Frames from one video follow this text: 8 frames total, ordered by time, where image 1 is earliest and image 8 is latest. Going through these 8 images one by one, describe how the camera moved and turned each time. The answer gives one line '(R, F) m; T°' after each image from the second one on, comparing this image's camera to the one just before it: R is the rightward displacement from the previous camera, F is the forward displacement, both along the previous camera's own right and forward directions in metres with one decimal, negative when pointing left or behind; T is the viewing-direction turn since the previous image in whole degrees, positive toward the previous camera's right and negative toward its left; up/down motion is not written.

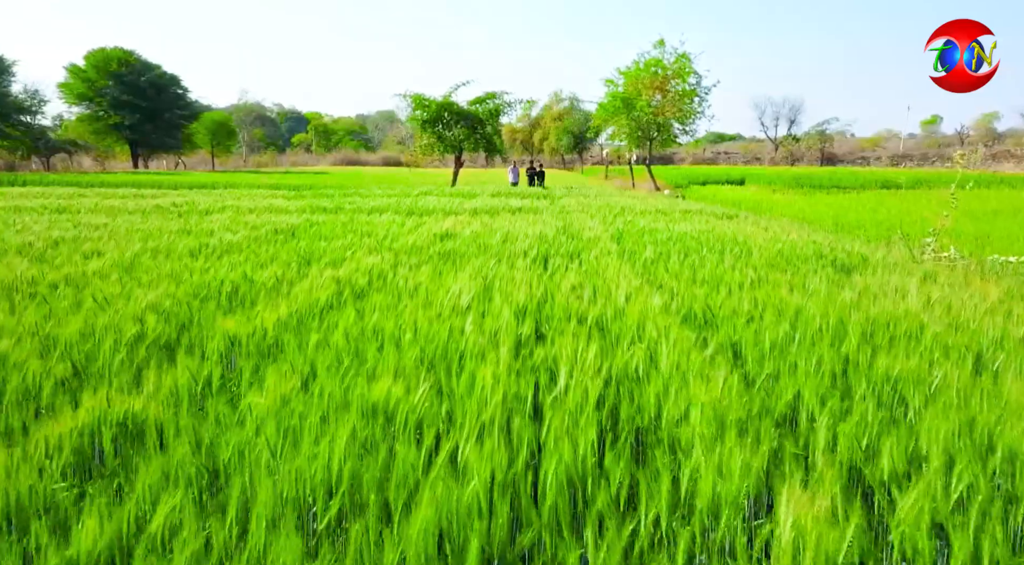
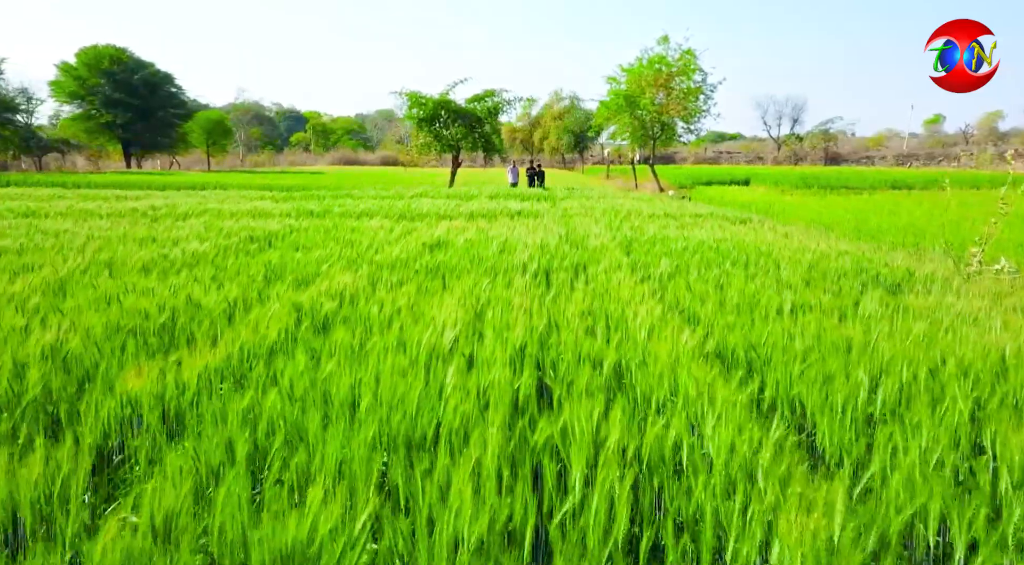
(0.0, +0.6) m; 0°
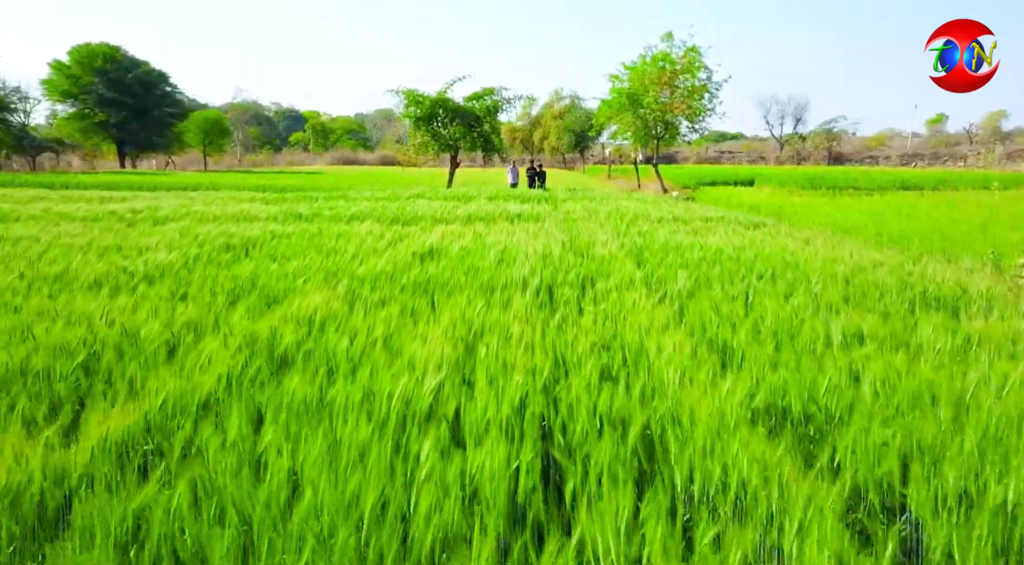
(0.0, +0.5) m; 0°
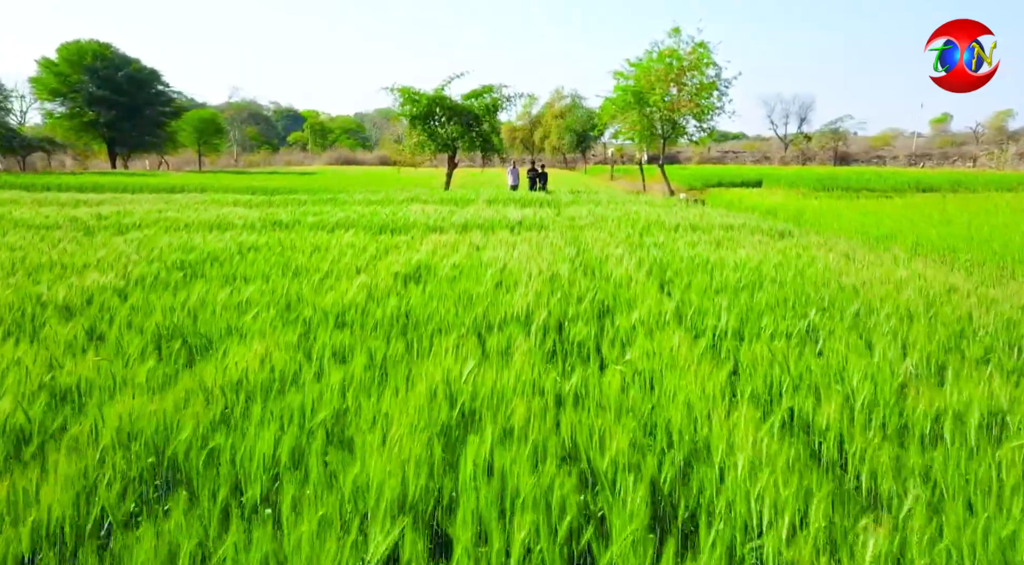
(0.0, +0.8) m; 0°
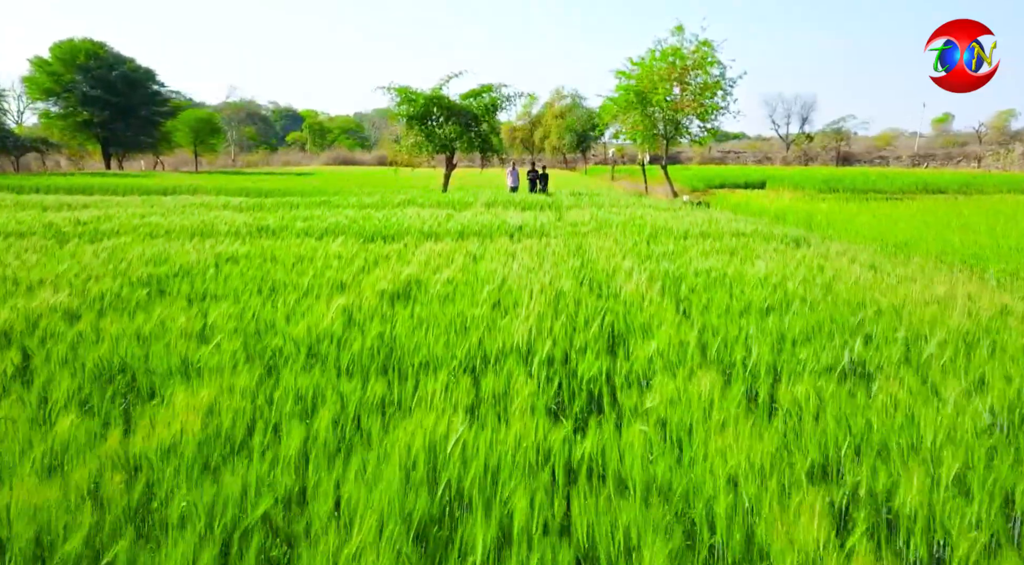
(0.0, +0.4) m; 0°
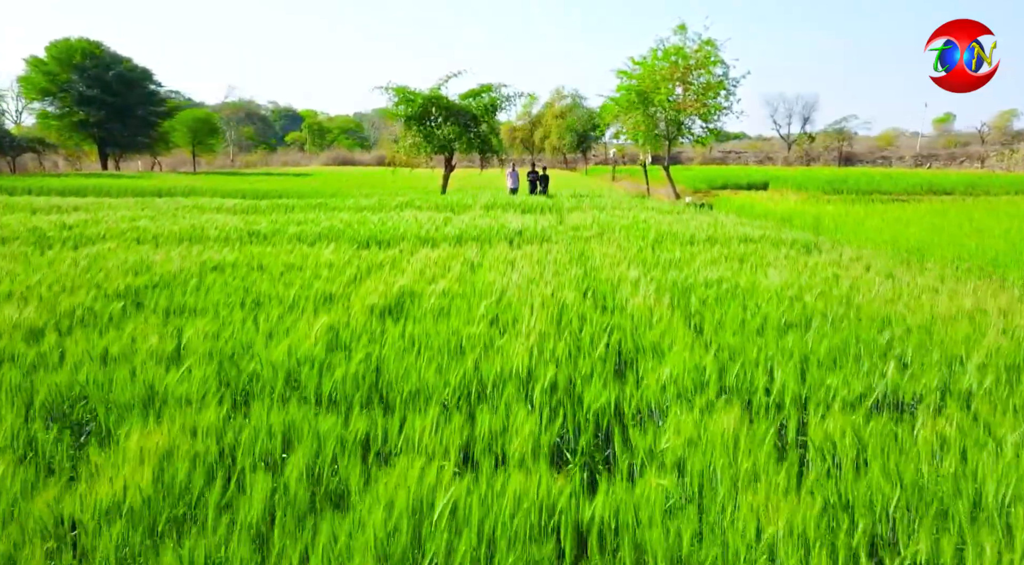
(0.0, +0.3) m; 0°
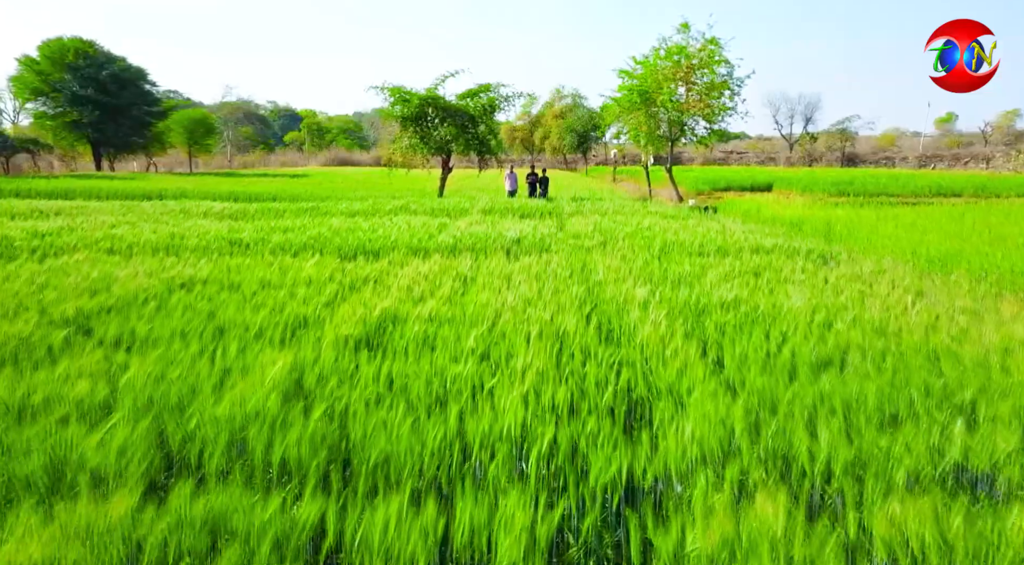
(0.0, +0.4) m; 0°
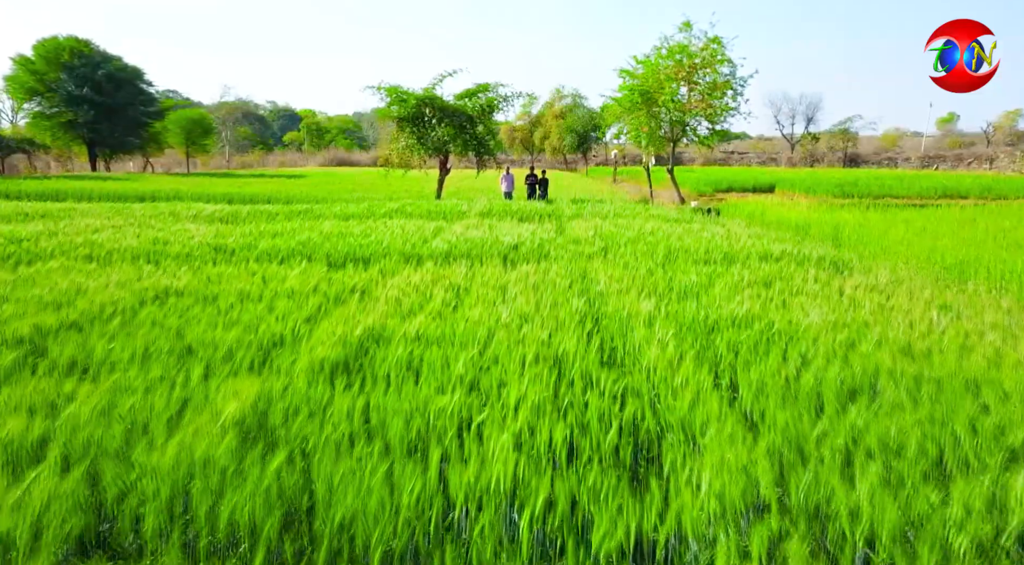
(0.0, +0.3) m; 0°
